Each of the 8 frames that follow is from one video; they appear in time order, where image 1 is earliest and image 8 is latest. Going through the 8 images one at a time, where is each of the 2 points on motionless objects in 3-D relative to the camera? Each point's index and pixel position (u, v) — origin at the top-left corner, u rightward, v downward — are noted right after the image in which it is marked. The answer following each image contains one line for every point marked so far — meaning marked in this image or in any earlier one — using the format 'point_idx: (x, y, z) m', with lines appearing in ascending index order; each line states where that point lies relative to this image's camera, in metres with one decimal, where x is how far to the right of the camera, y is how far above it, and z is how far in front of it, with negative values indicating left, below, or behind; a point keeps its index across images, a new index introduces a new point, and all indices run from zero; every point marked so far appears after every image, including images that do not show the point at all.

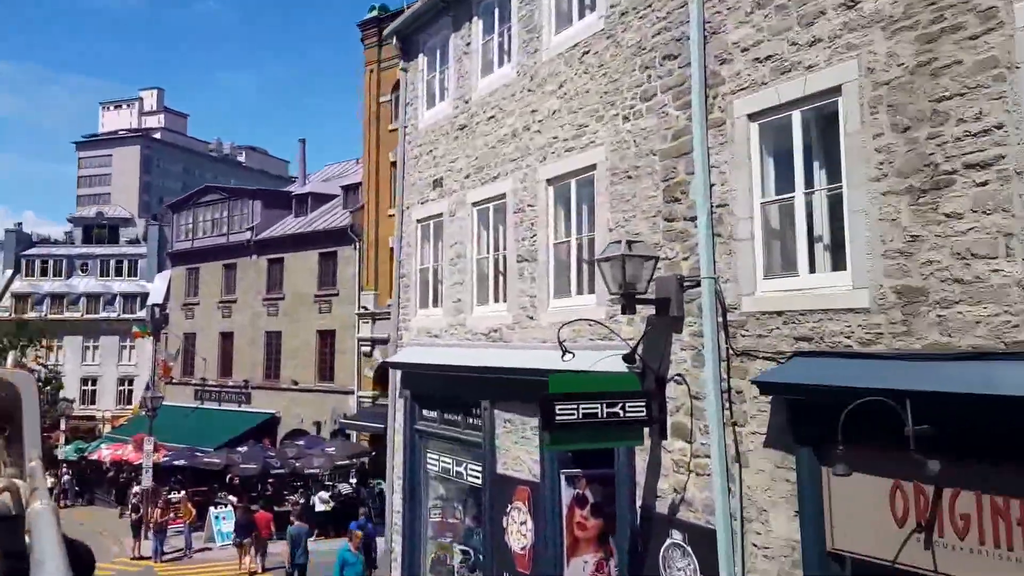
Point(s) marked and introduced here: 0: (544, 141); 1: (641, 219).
0: (+0.3, +1.6, +9.1) m
1: (+1.2, +0.7, +7.9) m
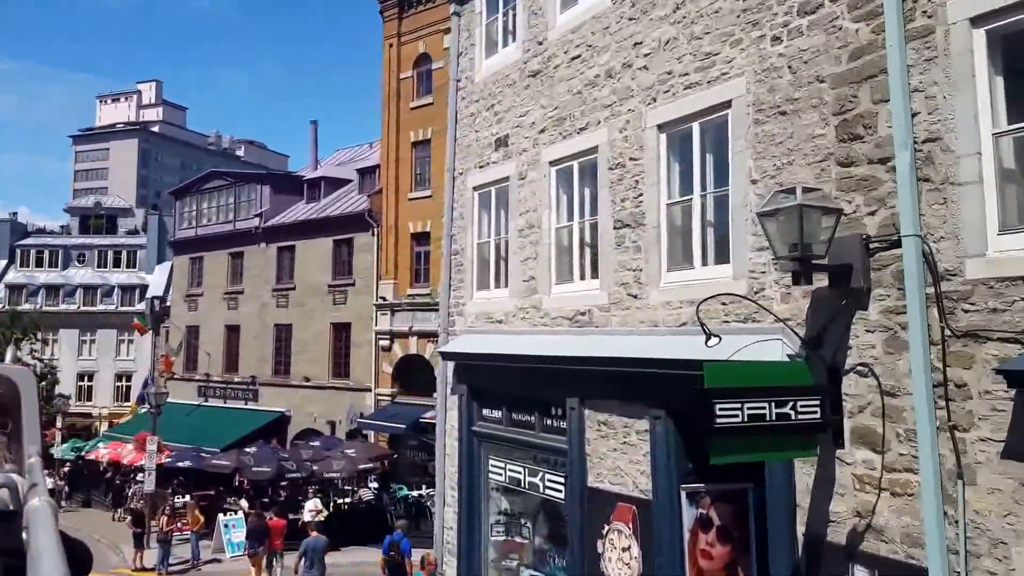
0: (+1.2, +1.8, +7.3) m
1: (+2.2, +0.9, +6.2) m
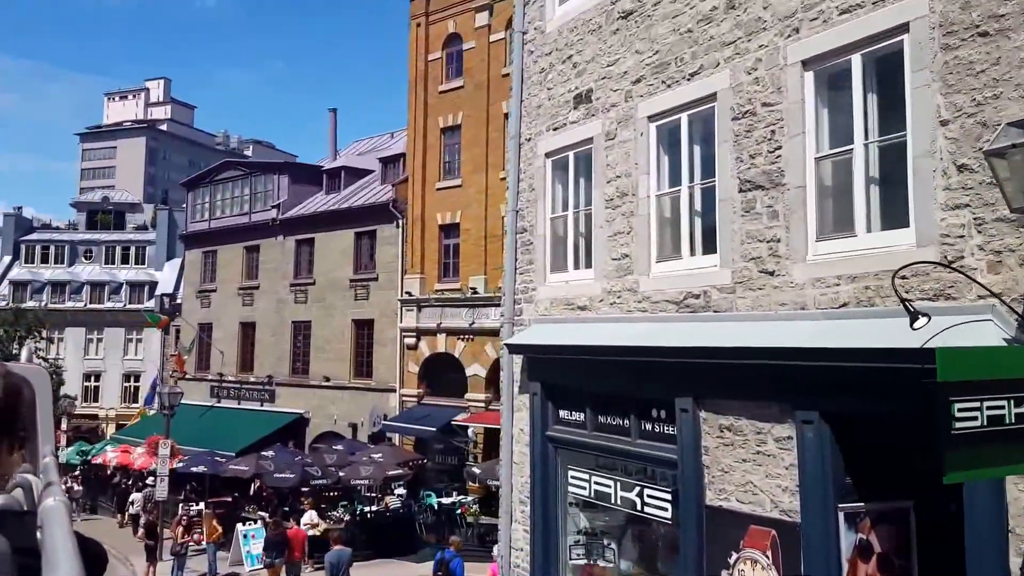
0: (+2.0, +2.0, +6.0) m
1: (+2.9, +1.1, +4.9) m
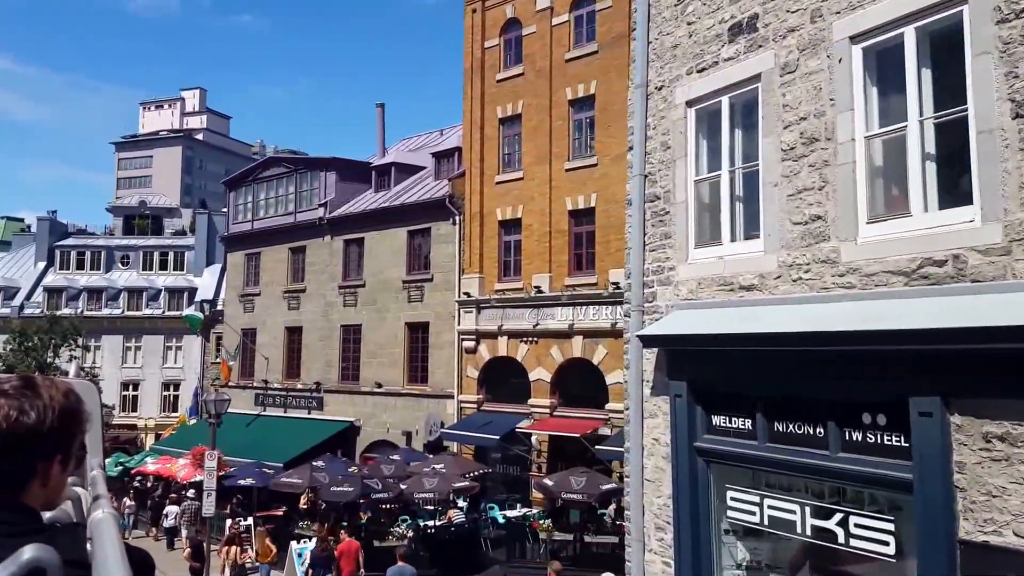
0: (+3.1, +2.3, +4.4) m
1: (+4.0, +1.3, +3.3) m
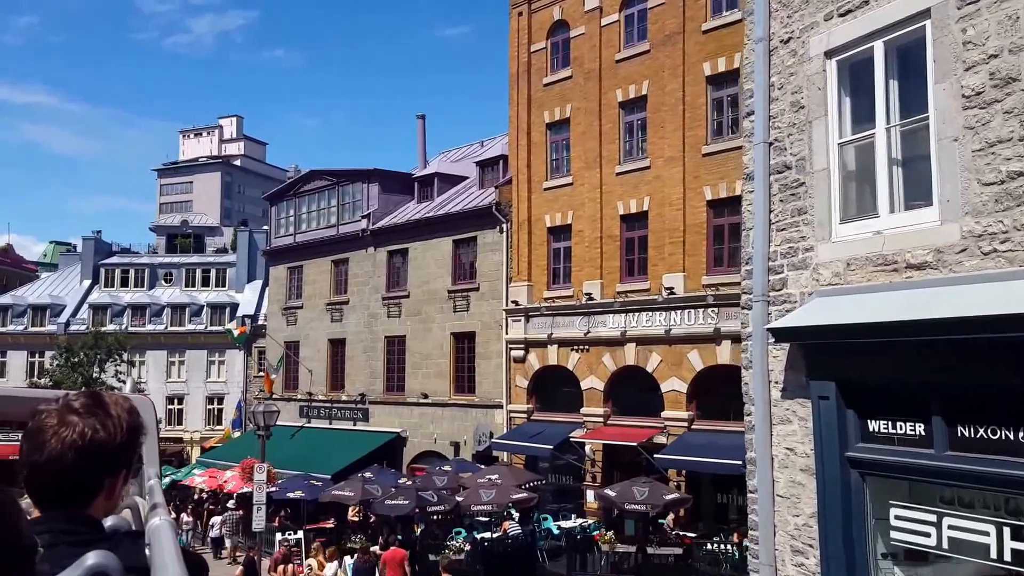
0: (+3.7, +2.4, +3.6) m
1: (+4.5, +1.6, +2.4) m
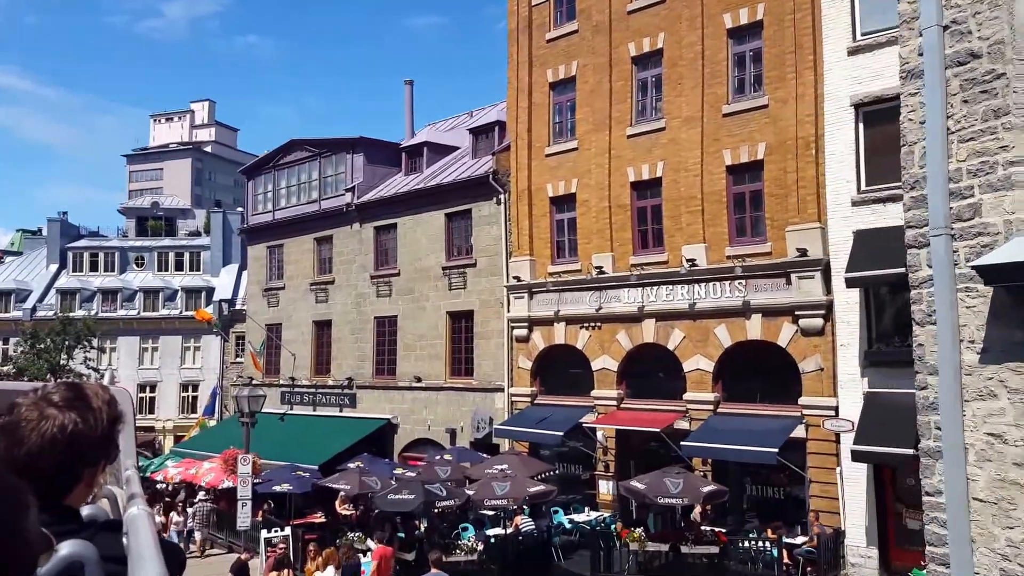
0: (+4.3, +2.8, +1.9) m
1: (+5.2, +1.9, +0.7) m
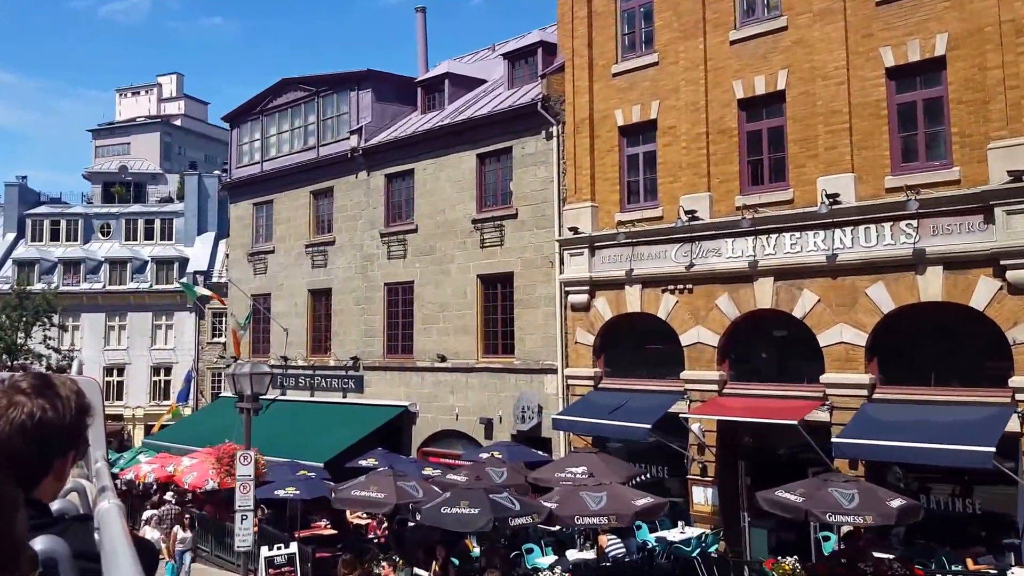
0: (+6.1, +3.5, -2.7) m
1: (+7.0, +2.6, -3.9) m
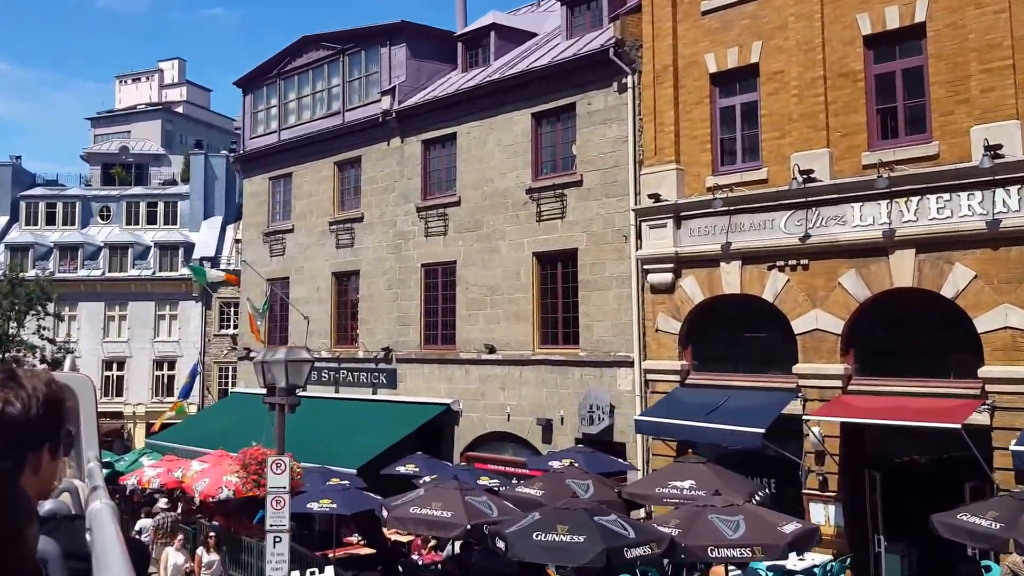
0: (+7.4, +3.9, -5.5) m
1: (+8.3, +2.9, -6.6) m
